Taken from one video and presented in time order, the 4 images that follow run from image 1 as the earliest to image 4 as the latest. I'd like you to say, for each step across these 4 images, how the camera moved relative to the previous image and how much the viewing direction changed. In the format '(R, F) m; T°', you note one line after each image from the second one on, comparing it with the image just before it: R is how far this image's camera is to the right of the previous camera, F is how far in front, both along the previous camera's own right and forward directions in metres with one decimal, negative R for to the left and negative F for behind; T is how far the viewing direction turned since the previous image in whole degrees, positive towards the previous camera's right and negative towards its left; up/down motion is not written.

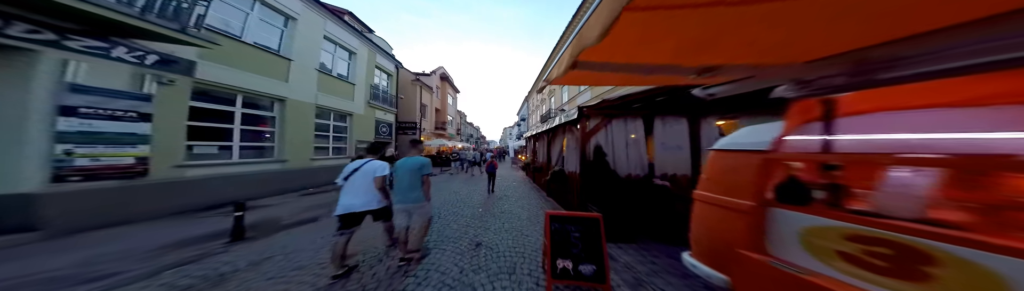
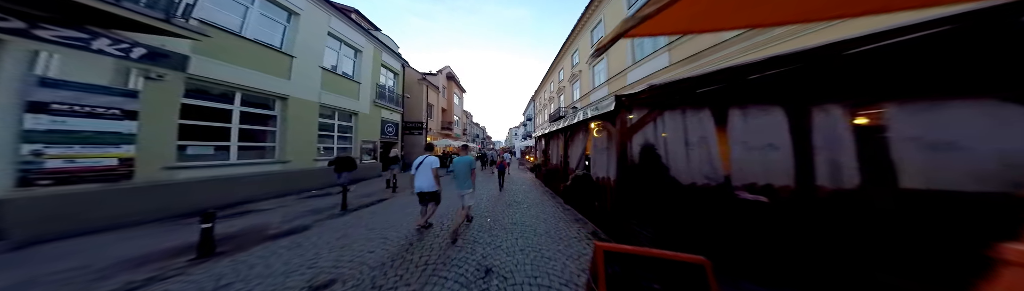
(-0.2, +0.7) m; -2°
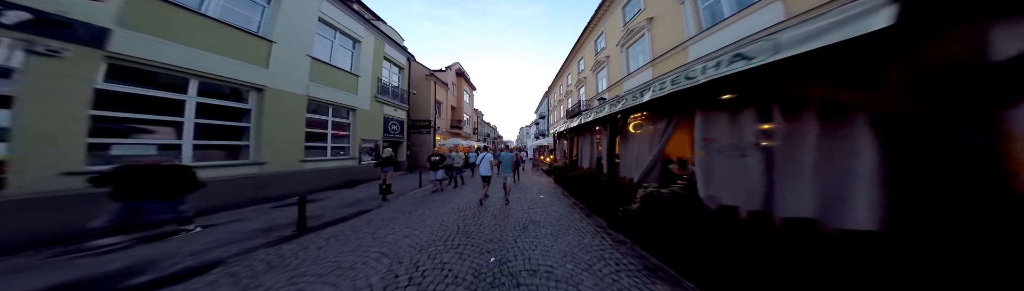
(-0.1, +1.7) m; -5°
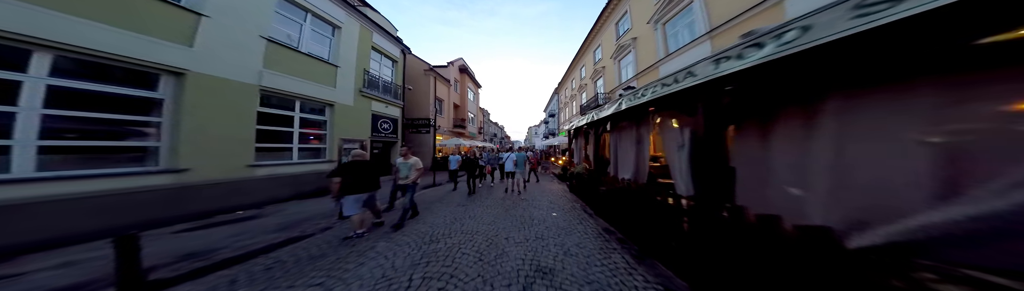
(+0.3, +1.9) m; -4°
